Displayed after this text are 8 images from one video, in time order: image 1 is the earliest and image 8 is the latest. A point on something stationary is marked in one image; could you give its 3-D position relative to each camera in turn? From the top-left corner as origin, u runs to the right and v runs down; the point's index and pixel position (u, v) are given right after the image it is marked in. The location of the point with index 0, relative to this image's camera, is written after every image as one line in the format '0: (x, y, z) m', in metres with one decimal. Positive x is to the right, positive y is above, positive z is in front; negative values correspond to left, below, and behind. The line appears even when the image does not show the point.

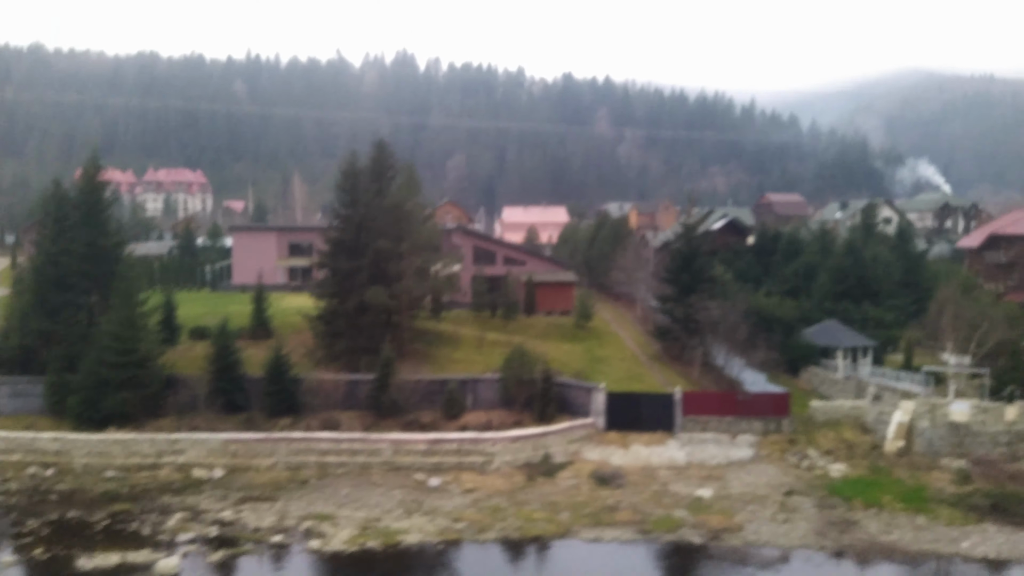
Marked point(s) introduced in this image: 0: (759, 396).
0: (+2.6, -1.1, +9.1) m
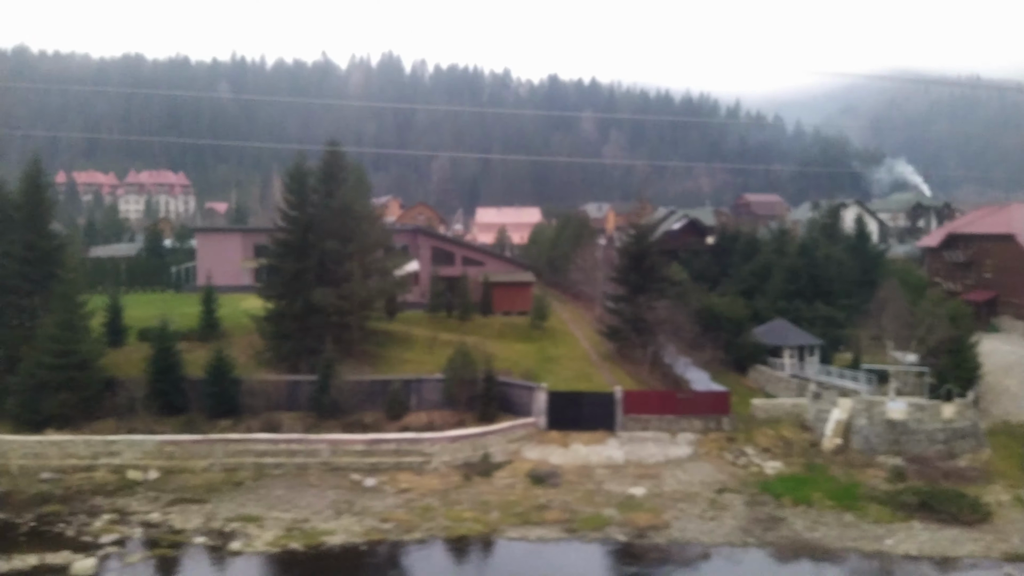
0: (+2.0, -1.1, +9.1) m
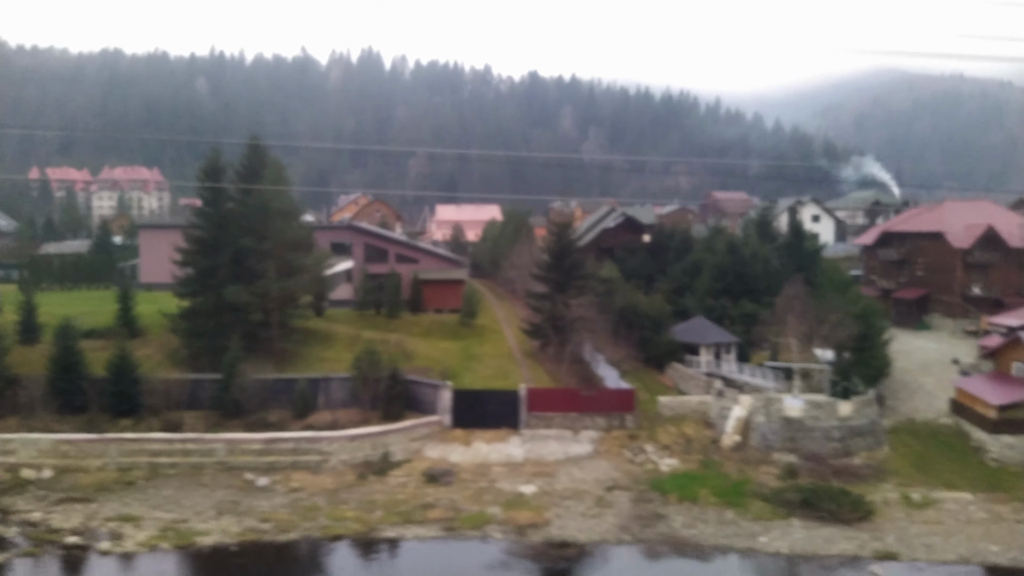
0: (+1.0, -1.1, +9.1) m
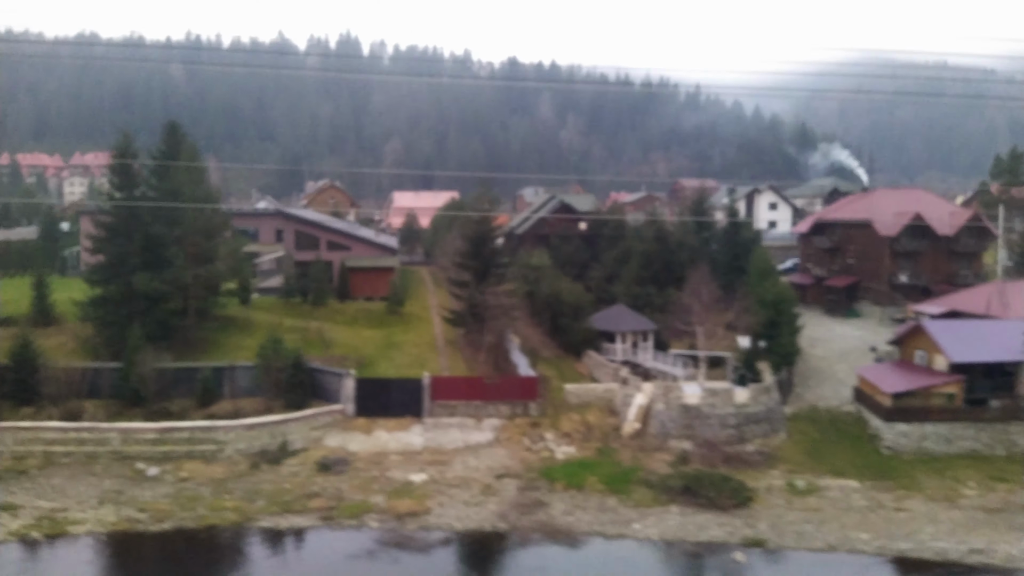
0: (-0.1, -1.0, +9.1) m
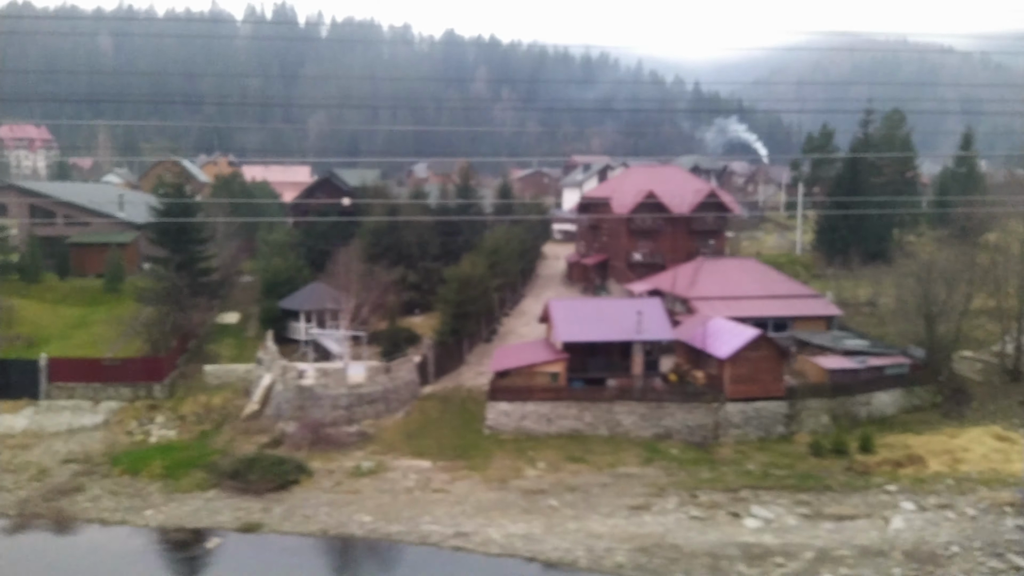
0: (-4.0, -0.8, +8.9) m
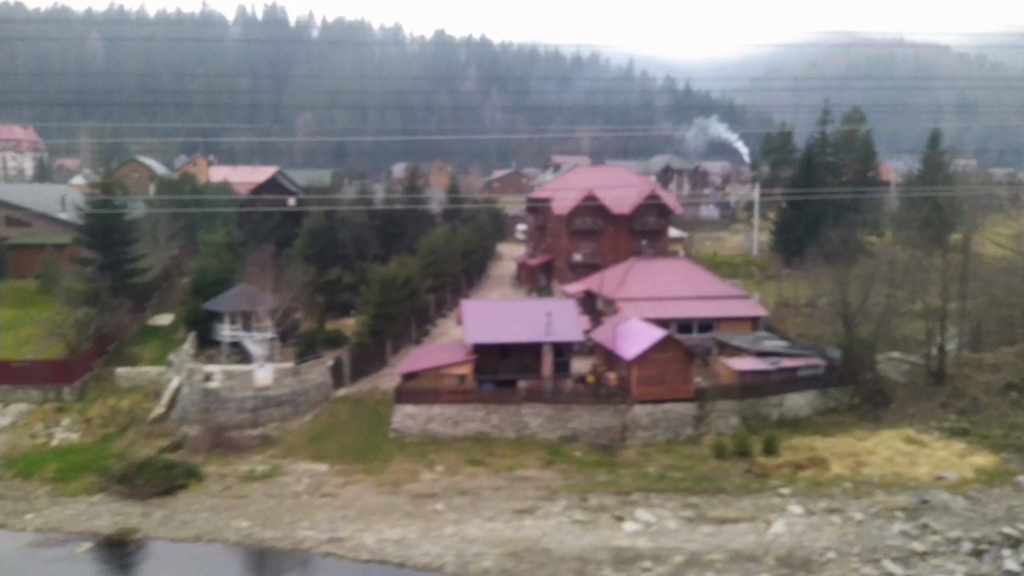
0: (-4.9, -0.8, +8.8) m
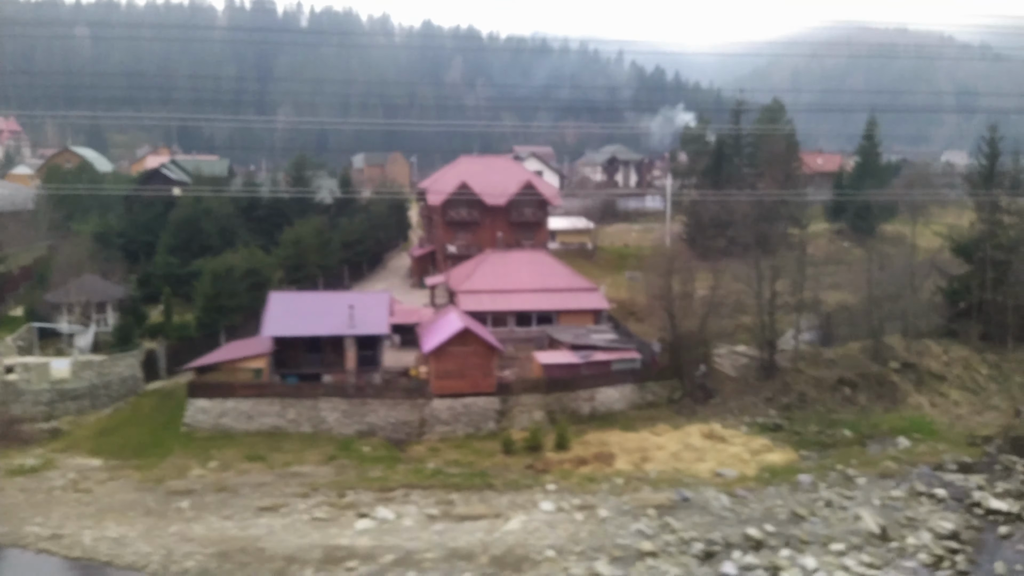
0: (-6.9, -0.7, +8.8) m
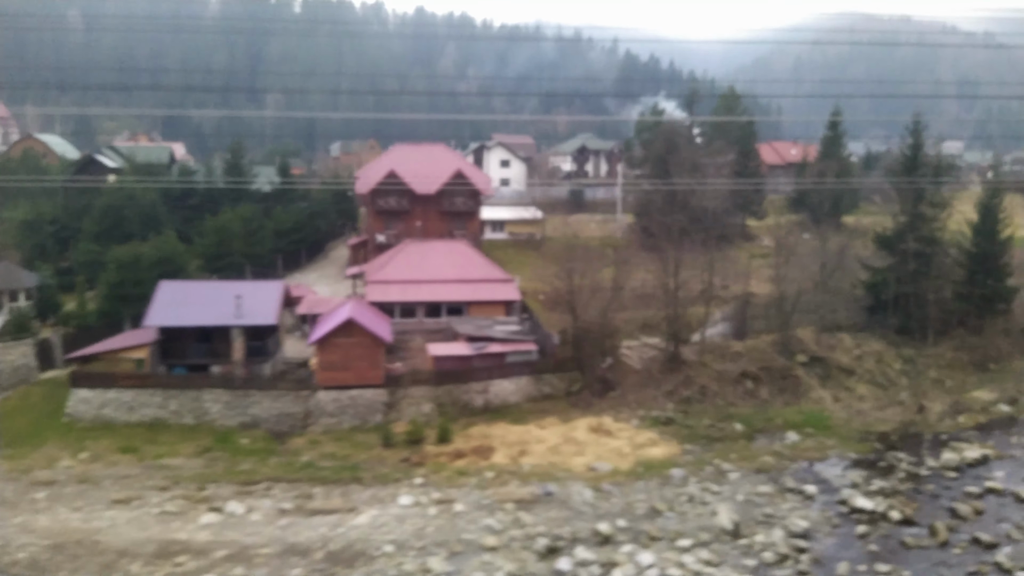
0: (-7.9, -0.6, +8.7) m
